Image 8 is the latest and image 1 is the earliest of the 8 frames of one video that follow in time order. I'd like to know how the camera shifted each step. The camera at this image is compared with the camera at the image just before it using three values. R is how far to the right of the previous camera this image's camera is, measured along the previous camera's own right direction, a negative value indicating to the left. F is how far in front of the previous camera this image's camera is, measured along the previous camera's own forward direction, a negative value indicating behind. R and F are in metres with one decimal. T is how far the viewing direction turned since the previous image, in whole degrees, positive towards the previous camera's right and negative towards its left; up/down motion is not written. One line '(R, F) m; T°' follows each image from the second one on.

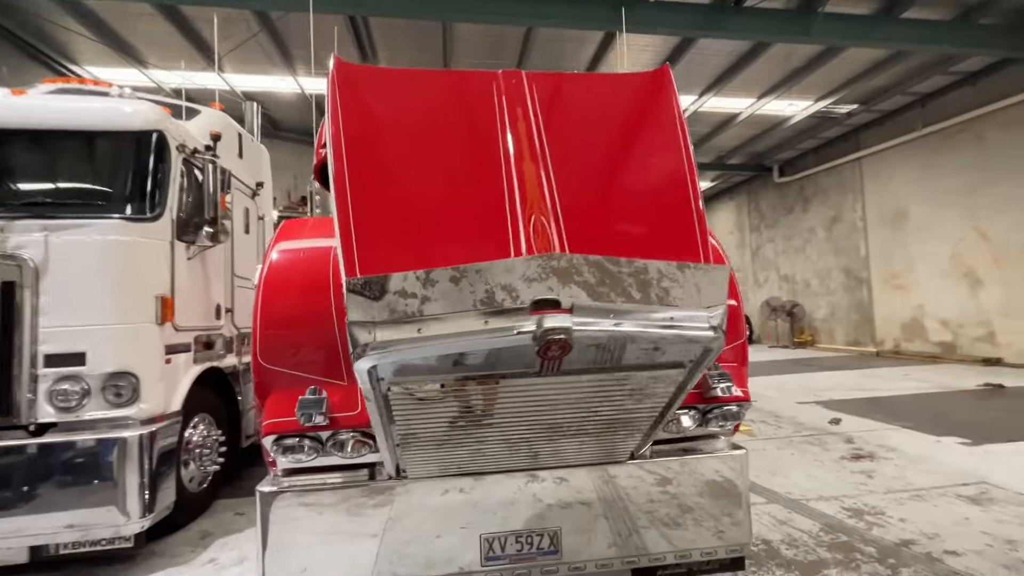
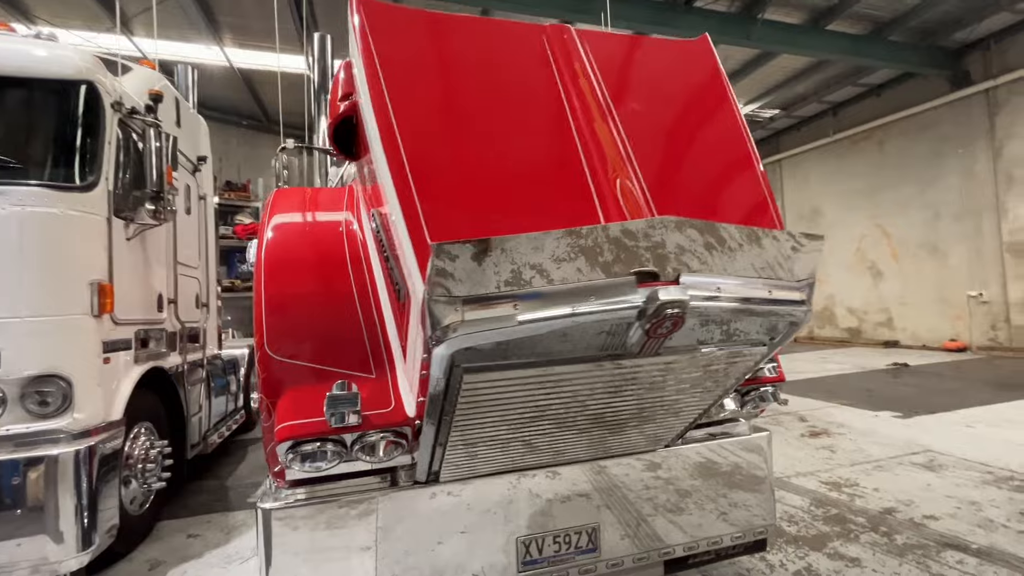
(-0.4, +0.2) m; +9°
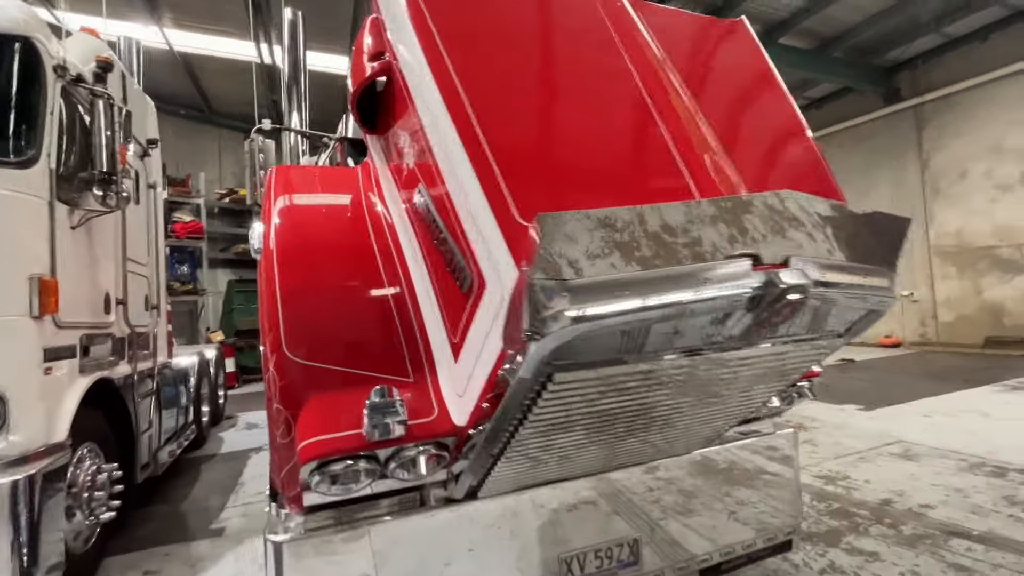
(-0.3, +0.2) m; +6°
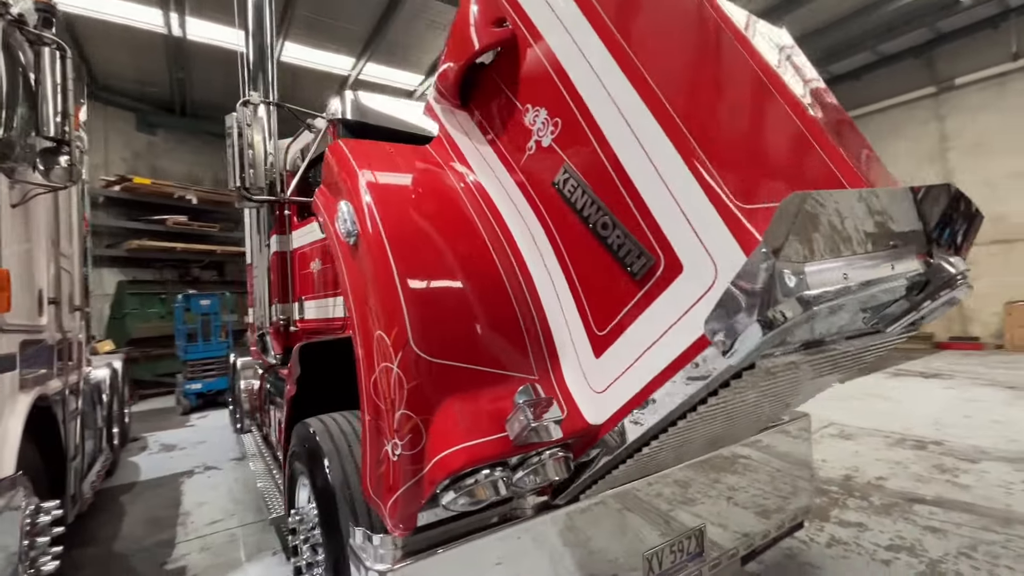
(-0.6, +0.1) m; +11°
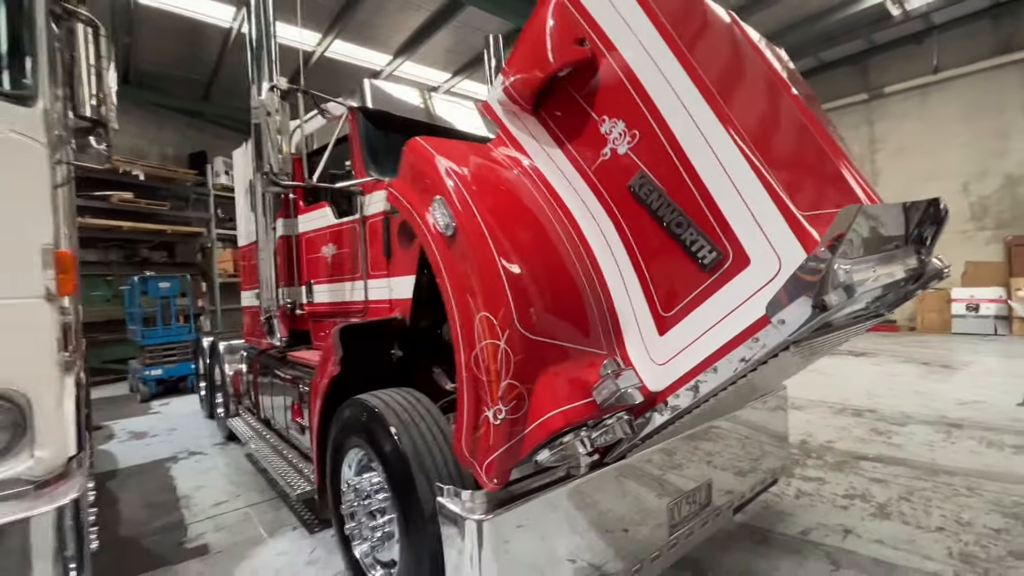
(-0.4, -0.2) m; +6°
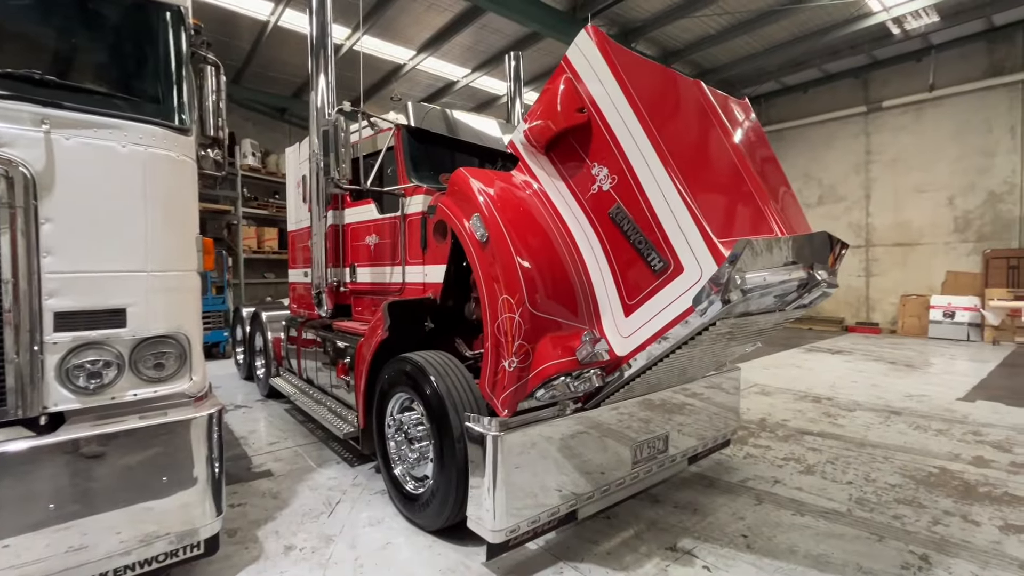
(0.0, -0.6) m; -1°
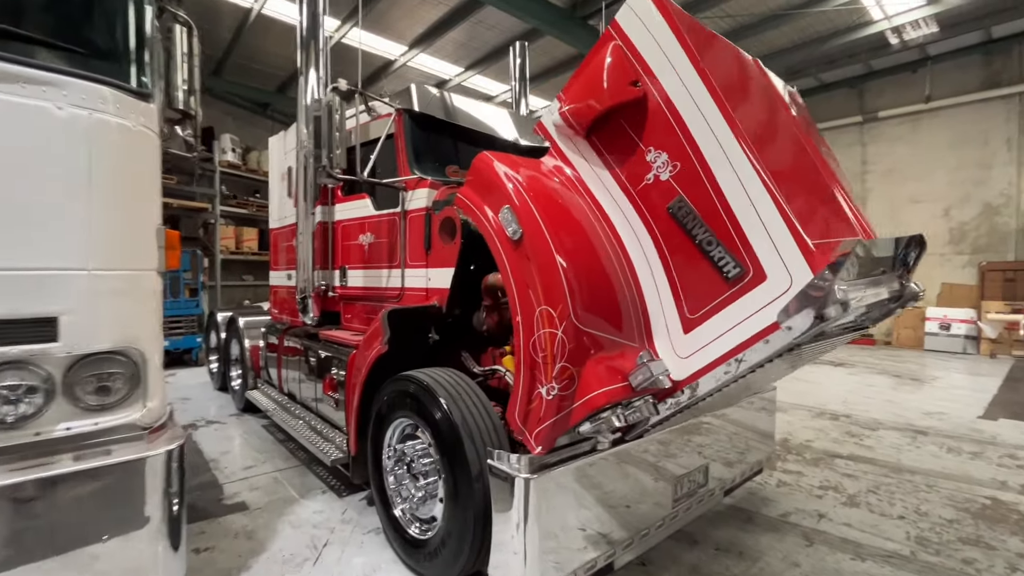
(-0.2, +0.4) m; +2°
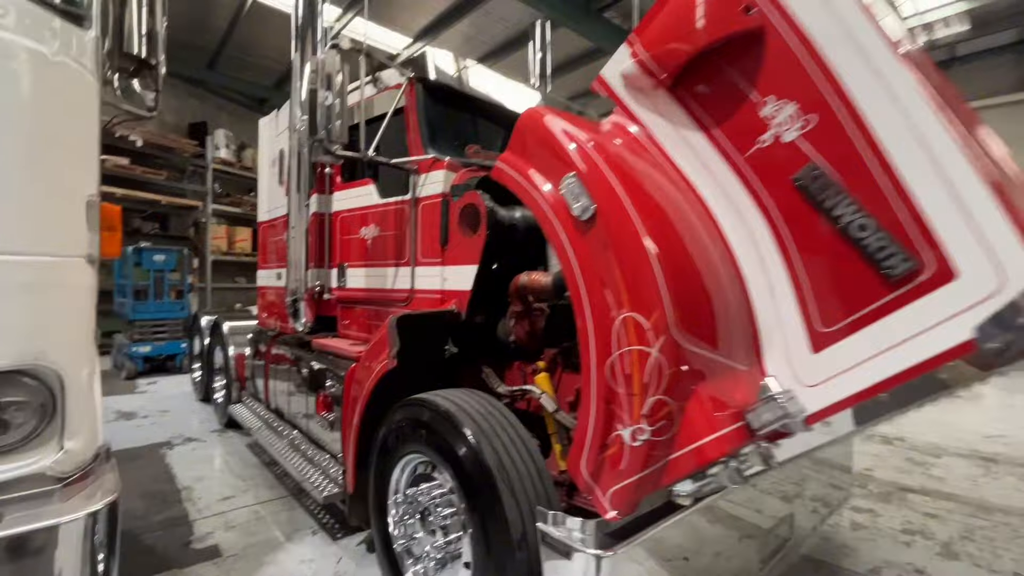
(-0.2, +0.5) m; 0°
